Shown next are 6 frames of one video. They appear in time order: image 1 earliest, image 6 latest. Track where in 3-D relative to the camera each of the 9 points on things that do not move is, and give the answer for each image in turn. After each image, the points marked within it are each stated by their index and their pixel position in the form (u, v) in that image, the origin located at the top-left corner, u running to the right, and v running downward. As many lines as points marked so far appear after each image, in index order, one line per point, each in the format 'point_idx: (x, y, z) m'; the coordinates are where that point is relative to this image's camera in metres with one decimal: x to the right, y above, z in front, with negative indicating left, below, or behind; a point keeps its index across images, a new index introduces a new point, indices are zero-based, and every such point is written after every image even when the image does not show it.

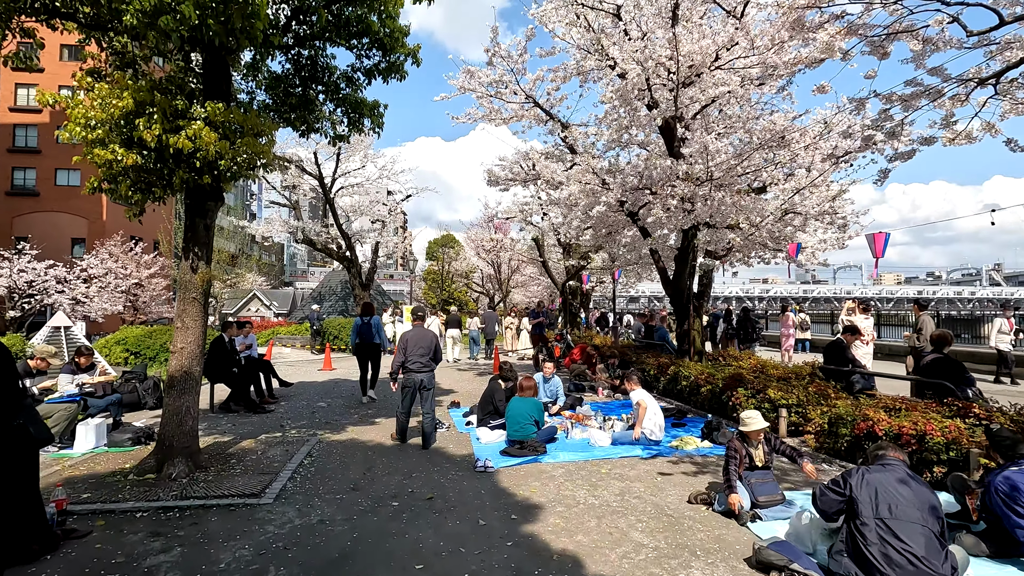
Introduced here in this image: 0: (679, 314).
0: (+3.8, -0.6, +12.3) m
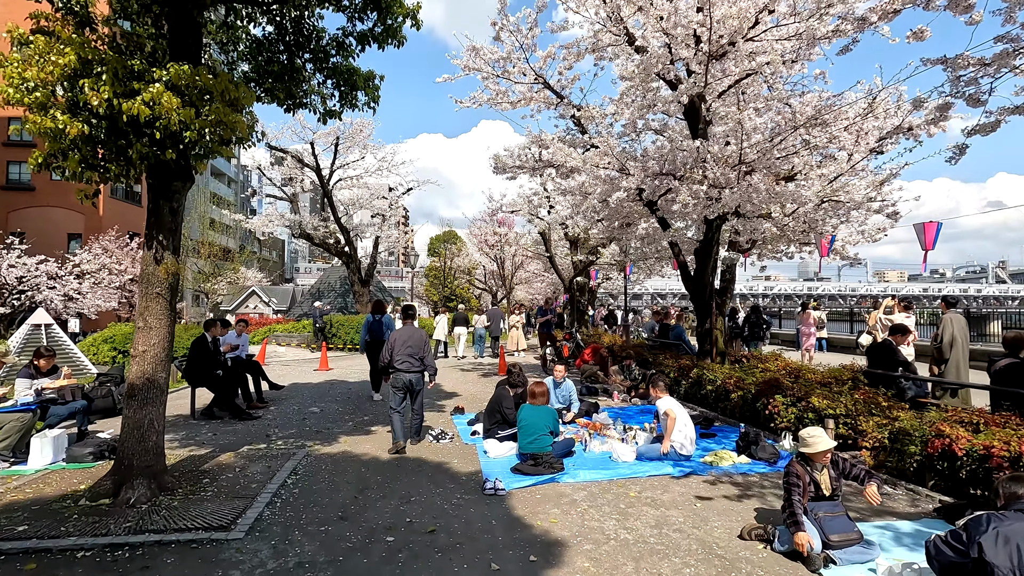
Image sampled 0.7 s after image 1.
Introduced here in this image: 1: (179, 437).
0: (+4.0, -0.5, +11.4) m
1: (-5.0, -2.2, +8.0) m
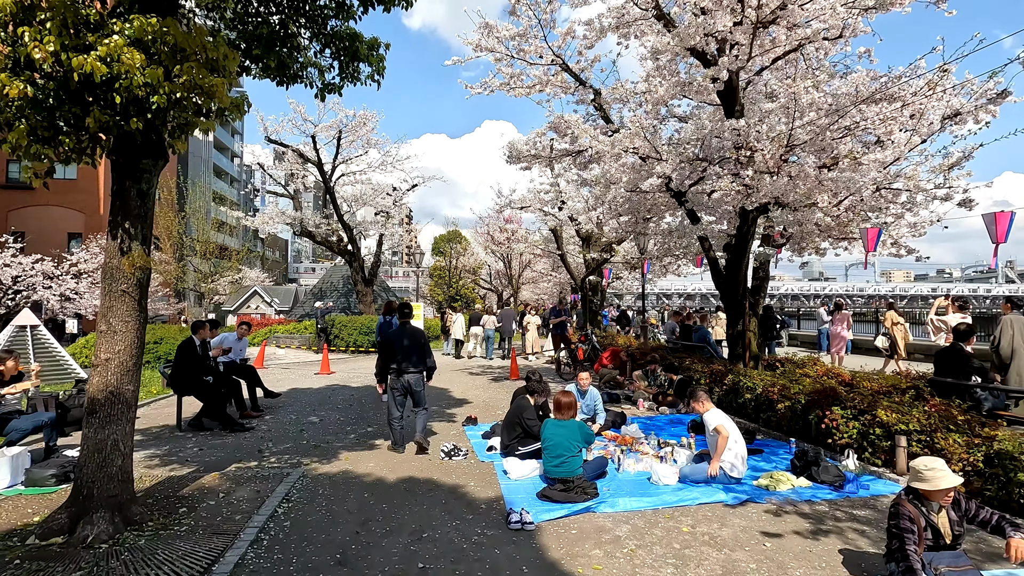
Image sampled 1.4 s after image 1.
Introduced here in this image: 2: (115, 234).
0: (+4.3, -0.5, +10.5) m
1: (-4.7, -2.2, +7.2) m
2: (-3.5, +0.5, +4.7) m
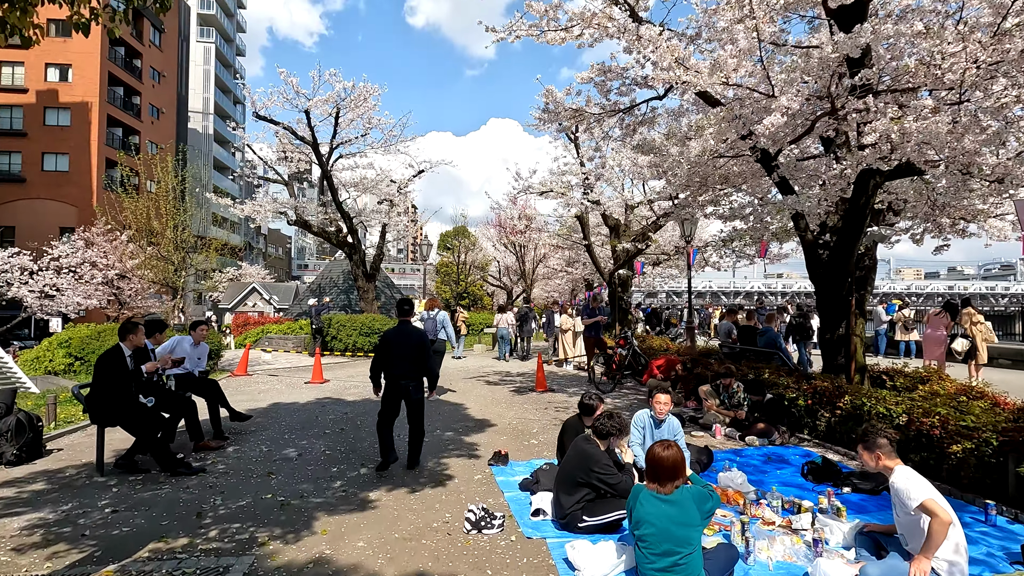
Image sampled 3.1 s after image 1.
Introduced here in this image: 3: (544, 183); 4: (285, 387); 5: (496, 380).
0: (+4.9, -0.4, +8.1) m
1: (-4.2, -2.1, +4.9) m
2: (-3.0, +0.6, +2.4) m
3: (+1.1, +3.6, +18.4) m
4: (-5.3, -2.3, +12.5) m
5: (-0.4, -2.3, +13.5) m
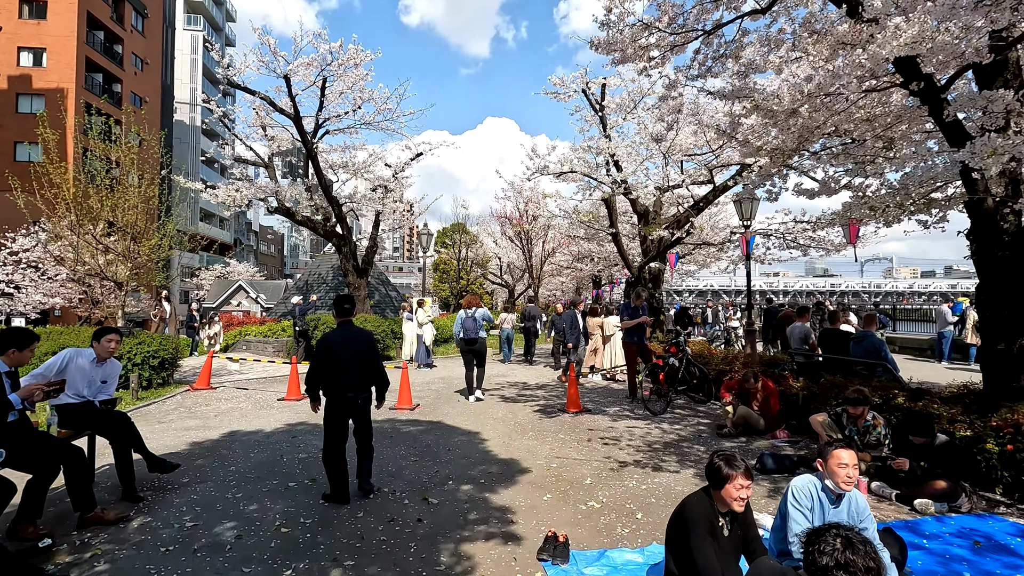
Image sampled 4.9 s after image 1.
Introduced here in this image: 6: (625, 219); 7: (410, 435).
0: (+5.4, -0.3, +5.7) m
1: (-3.7, -2.0, +2.4) m
2: (-2.4, +0.7, -0.1) m
3: (+1.5, +3.7, +15.9) m
4: (-4.9, -2.2, +10.0) m
5: (0.0, -2.2, +11.0) m
6: (+3.7, +2.3, +17.8) m
7: (-1.5, -2.1, +7.8) m
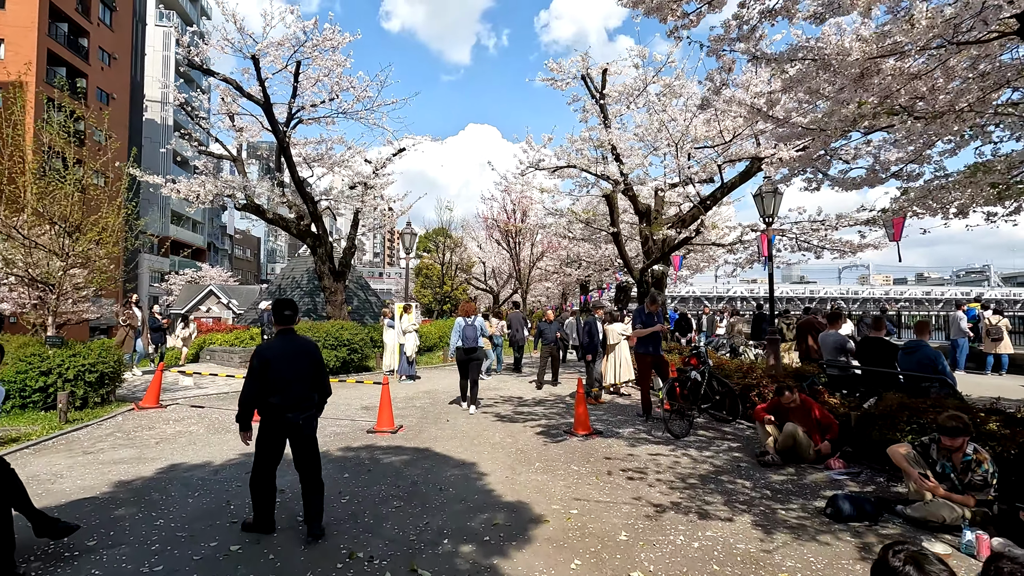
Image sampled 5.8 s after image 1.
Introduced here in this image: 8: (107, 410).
0: (+5.5, -0.3, +4.5) m
1: (-3.4, -1.9, +0.9) m
2: (-2.1, +0.8, -1.5) m
3: (+1.3, +3.6, +14.7) m
4: (-4.9, -2.2, +8.5) m
5: (0.0, -2.3, +9.7) m
6: (+3.4, +2.1, +16.7) m
7: (-1.4, -2.2, +6.5) m
8: (-7.3, -2.2, +9.7) m
